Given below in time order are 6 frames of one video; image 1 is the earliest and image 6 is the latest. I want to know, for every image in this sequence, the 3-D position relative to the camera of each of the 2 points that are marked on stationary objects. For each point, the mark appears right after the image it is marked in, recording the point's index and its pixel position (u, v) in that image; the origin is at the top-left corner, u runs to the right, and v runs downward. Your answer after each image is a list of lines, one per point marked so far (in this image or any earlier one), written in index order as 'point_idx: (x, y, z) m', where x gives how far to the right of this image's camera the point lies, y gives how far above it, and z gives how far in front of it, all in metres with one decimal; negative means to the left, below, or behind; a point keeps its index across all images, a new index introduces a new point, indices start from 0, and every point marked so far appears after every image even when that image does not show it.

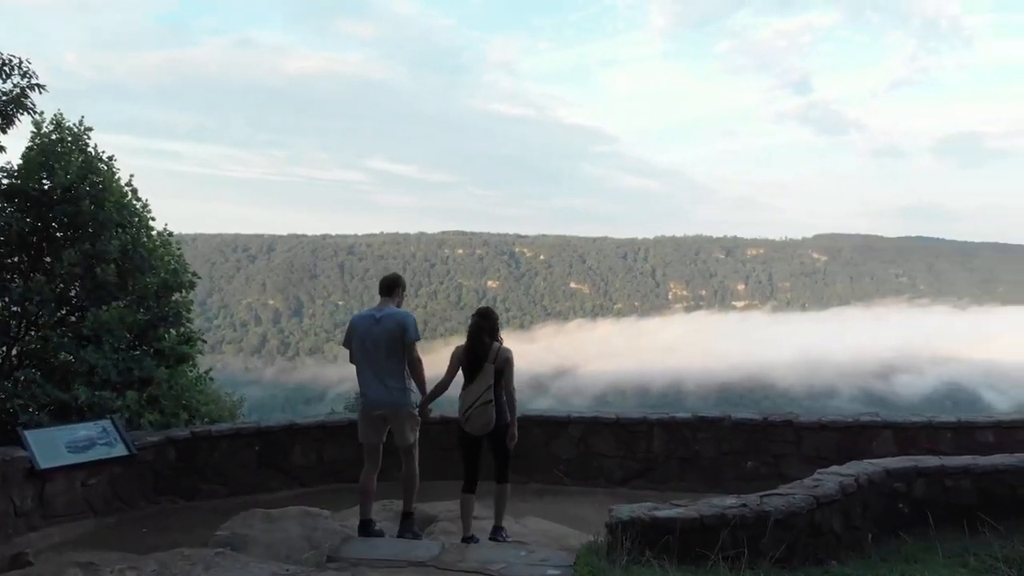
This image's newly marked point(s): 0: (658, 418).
0: (+0.9, -0.8, +4.9) m
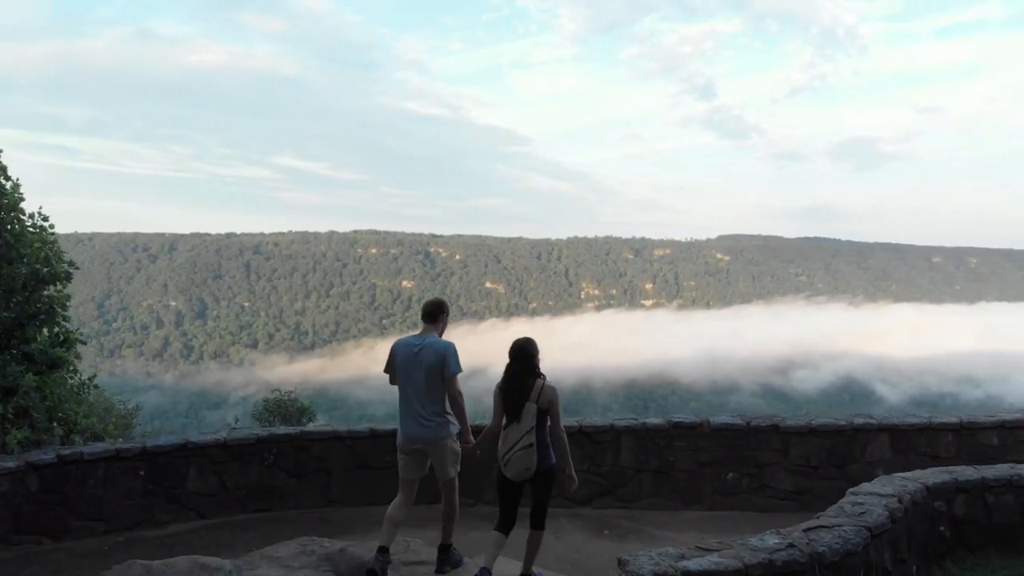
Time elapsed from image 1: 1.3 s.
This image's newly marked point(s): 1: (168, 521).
0: (+0.6, -0.7, +4.2) m
1: (-1.7, -1.2, +4.1) m
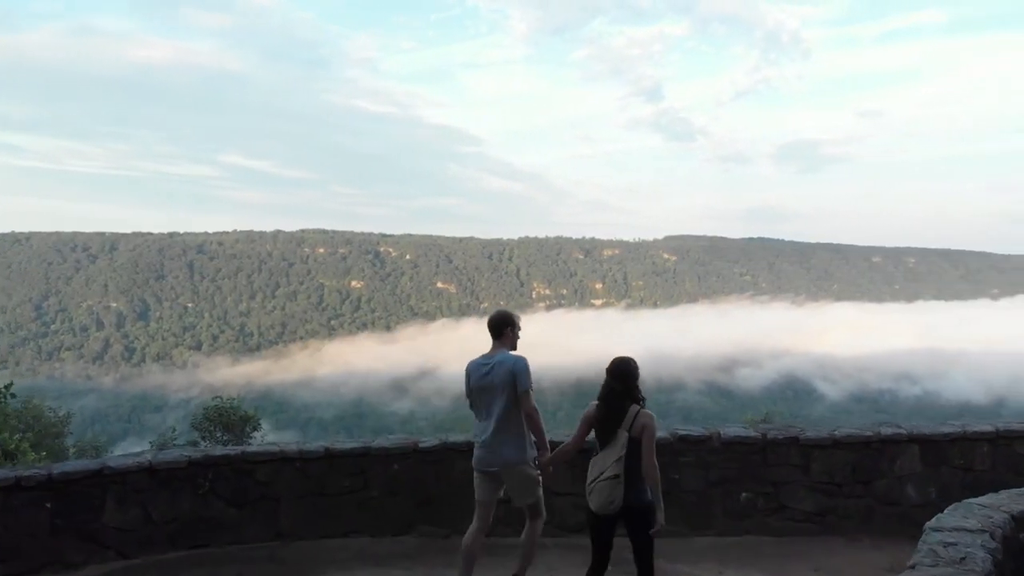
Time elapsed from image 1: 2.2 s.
0: (+0.5, -0.7, +3.7) m
1: (-1.8, -1.1, +3.4) m
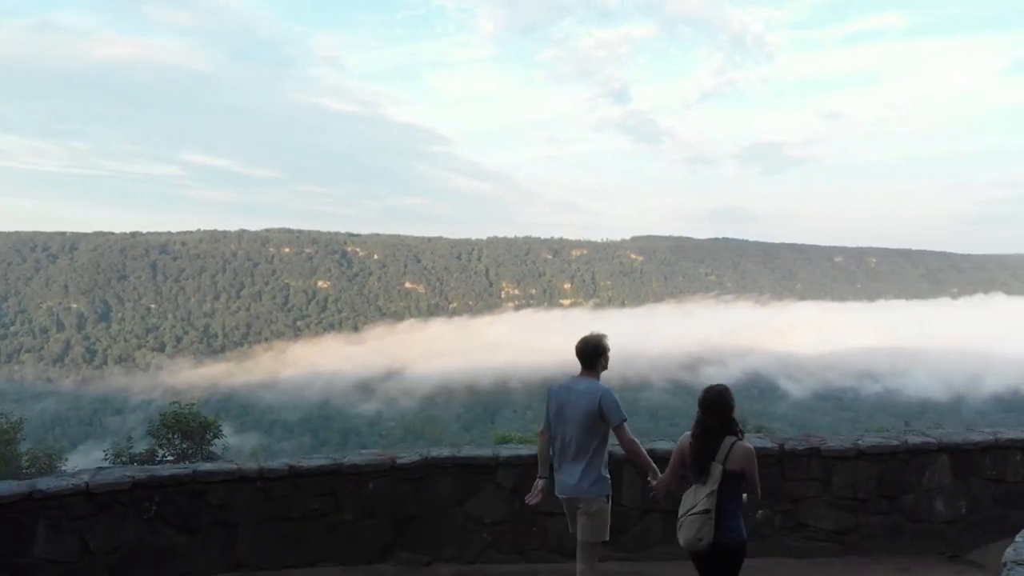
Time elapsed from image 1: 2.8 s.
0: (+0.5, -0.6, +3.3) m
1: (-1.8, -1.1, +3.0) m
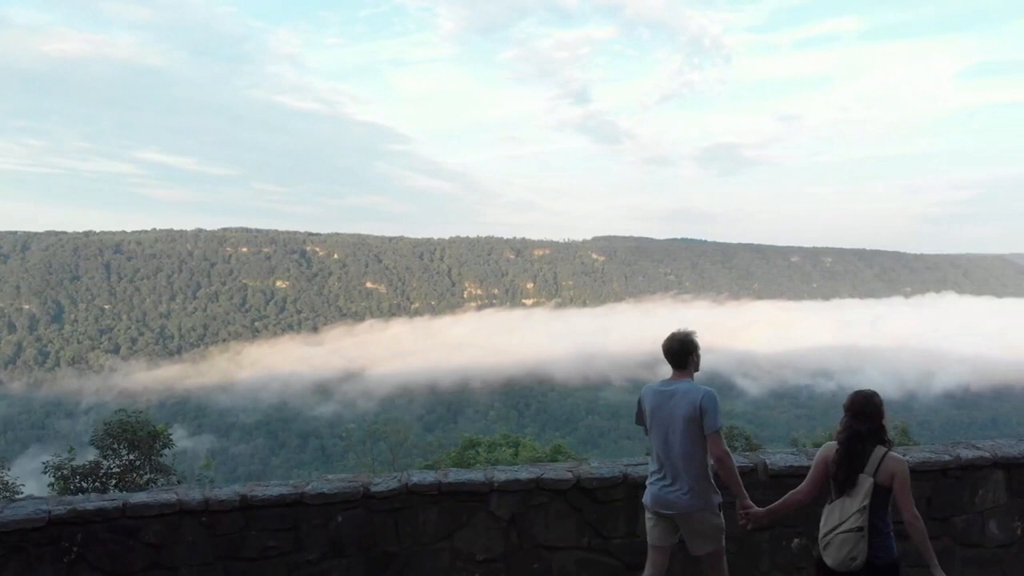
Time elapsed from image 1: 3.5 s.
0: (+0.4, -0.6, +2.8) m
1: (-1.8, -1.1, +2.4) m
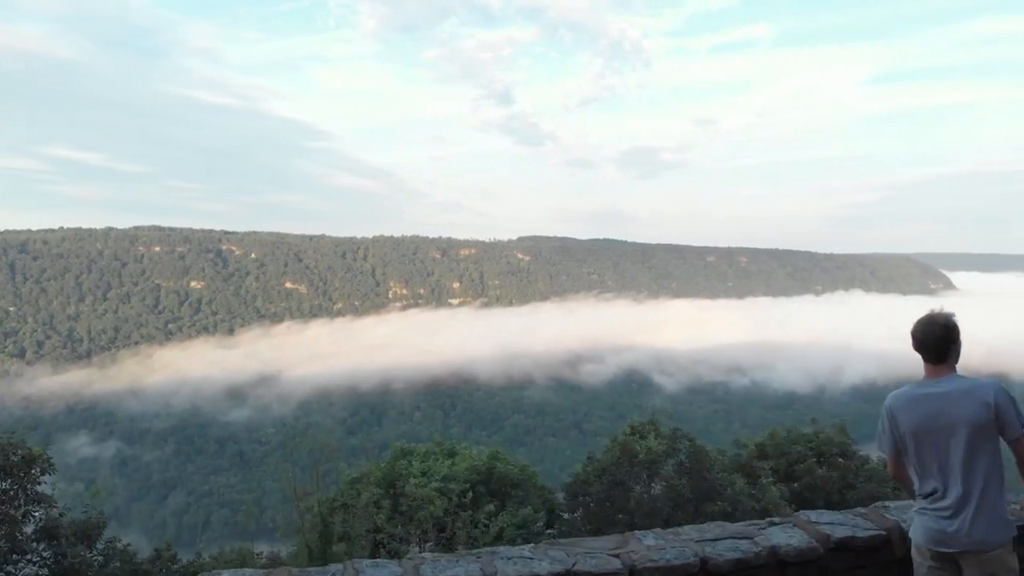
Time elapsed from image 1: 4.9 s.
0: (+0.5, -0.6, +1.8) m
1: (-1.7, -1.0, +1.2) m
